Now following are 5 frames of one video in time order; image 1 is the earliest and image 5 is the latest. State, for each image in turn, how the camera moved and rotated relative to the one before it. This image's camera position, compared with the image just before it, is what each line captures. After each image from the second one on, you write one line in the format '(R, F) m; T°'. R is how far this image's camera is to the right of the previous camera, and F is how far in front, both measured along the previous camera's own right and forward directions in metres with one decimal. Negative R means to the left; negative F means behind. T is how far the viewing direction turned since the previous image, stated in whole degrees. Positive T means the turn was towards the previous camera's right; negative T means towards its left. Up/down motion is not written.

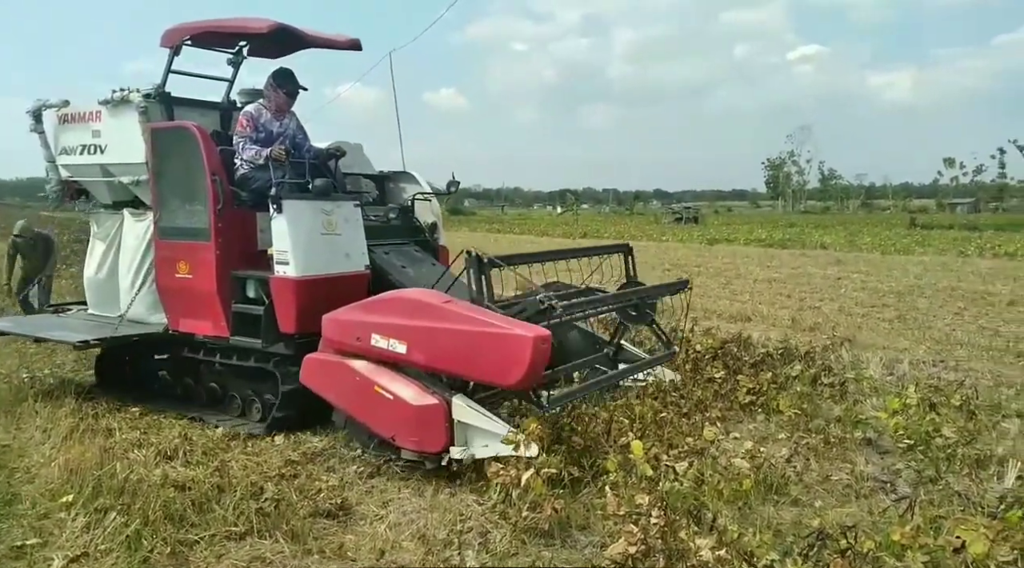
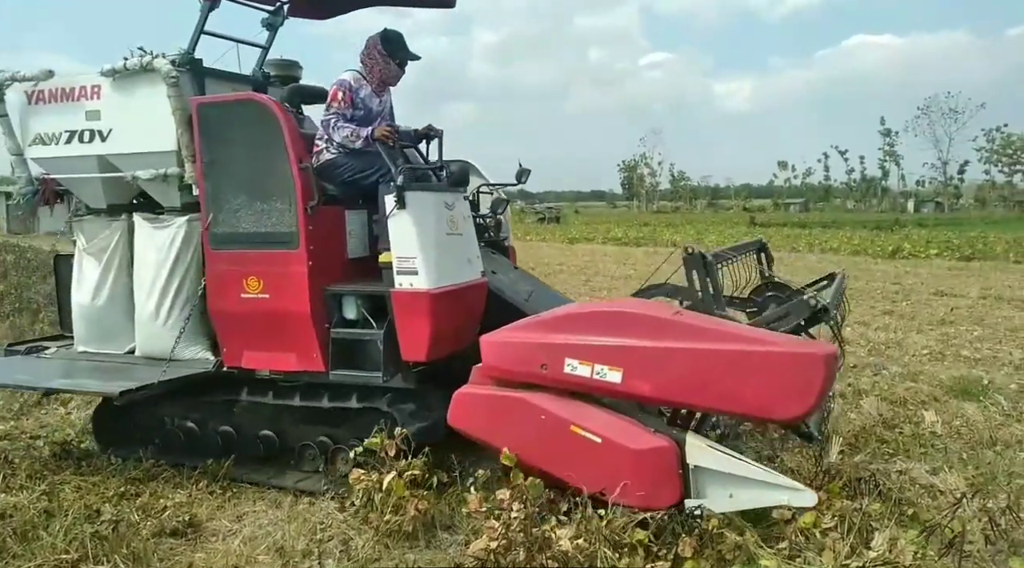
(-0.1, -0.2) m; +8°
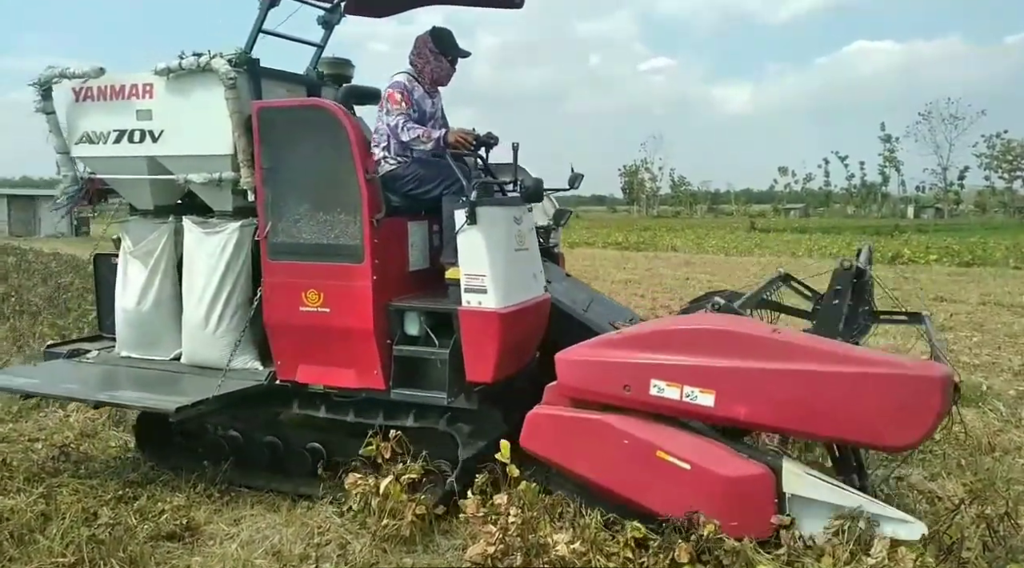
(-0.6, +0.3) m; +1°
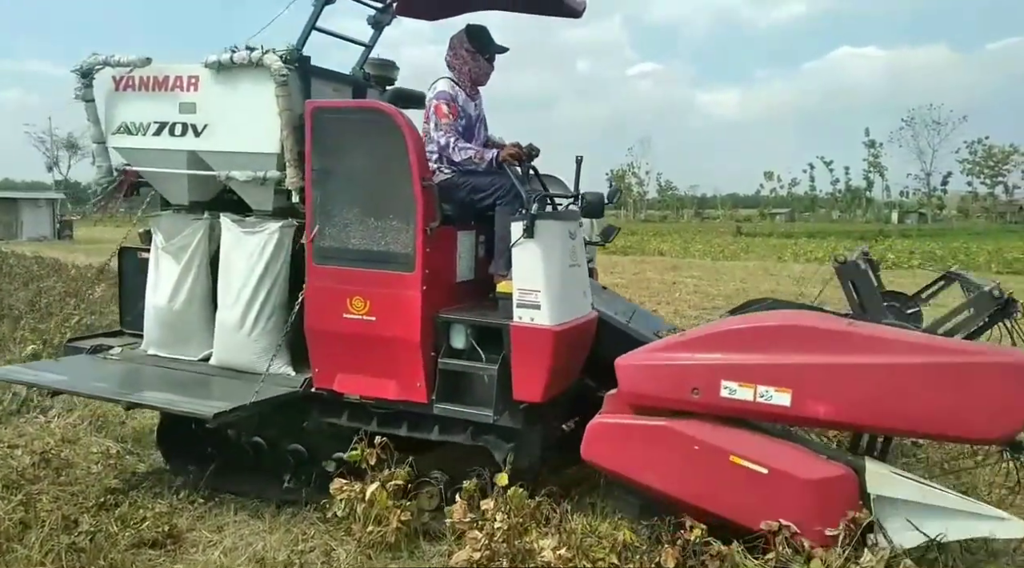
(-0.4, +0.1) m; +1°
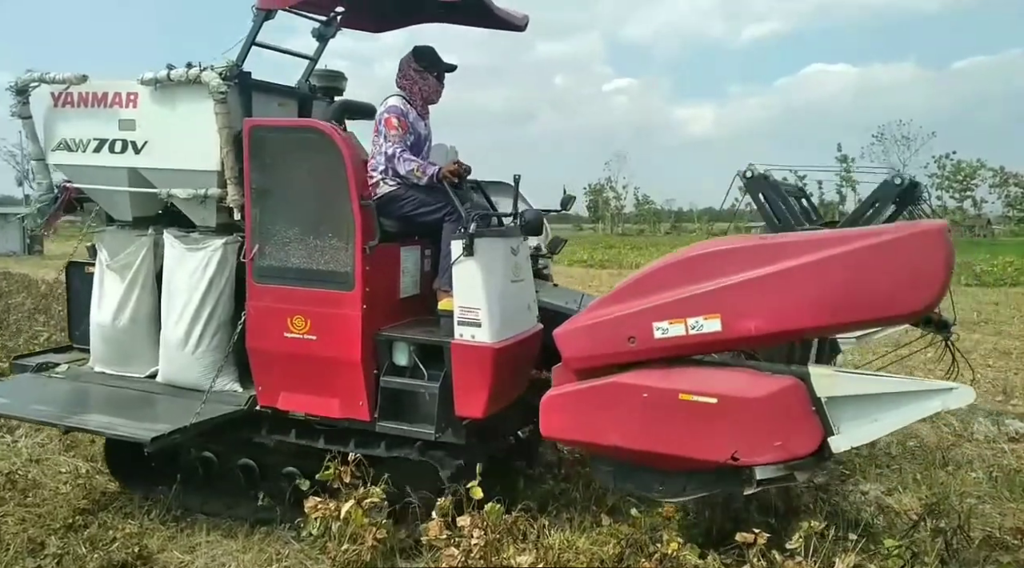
(+0.2, 0.0) m; +2°
